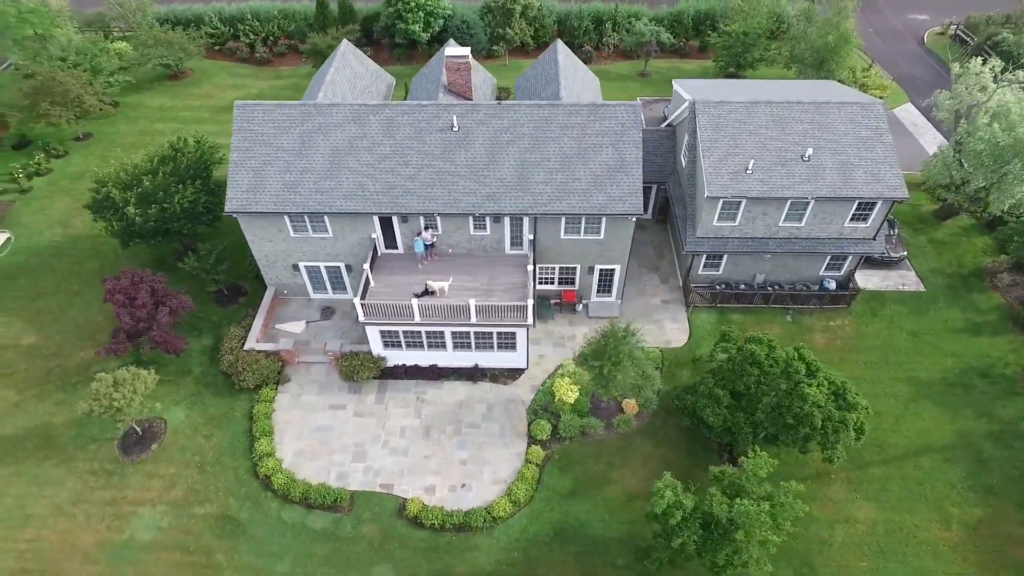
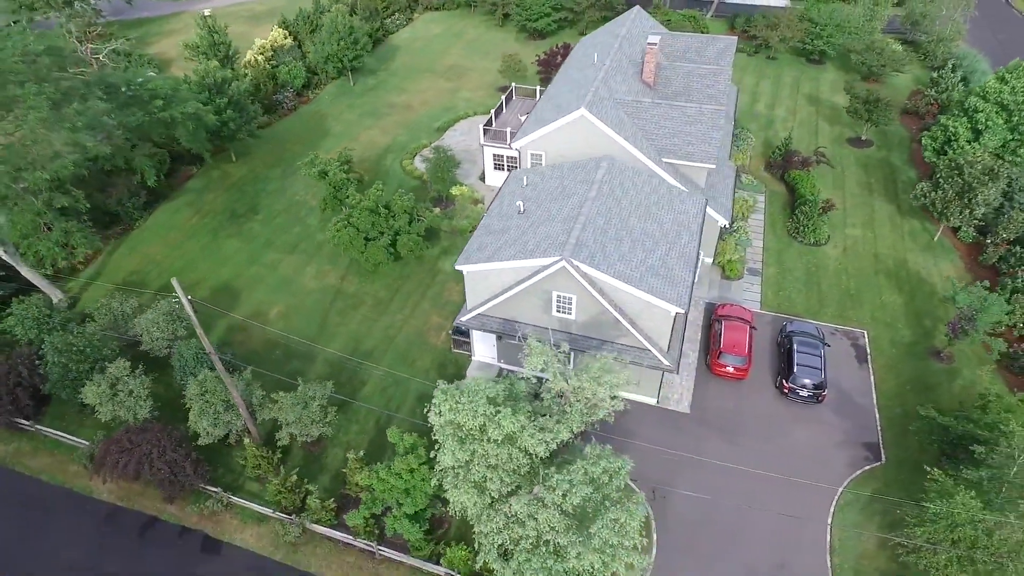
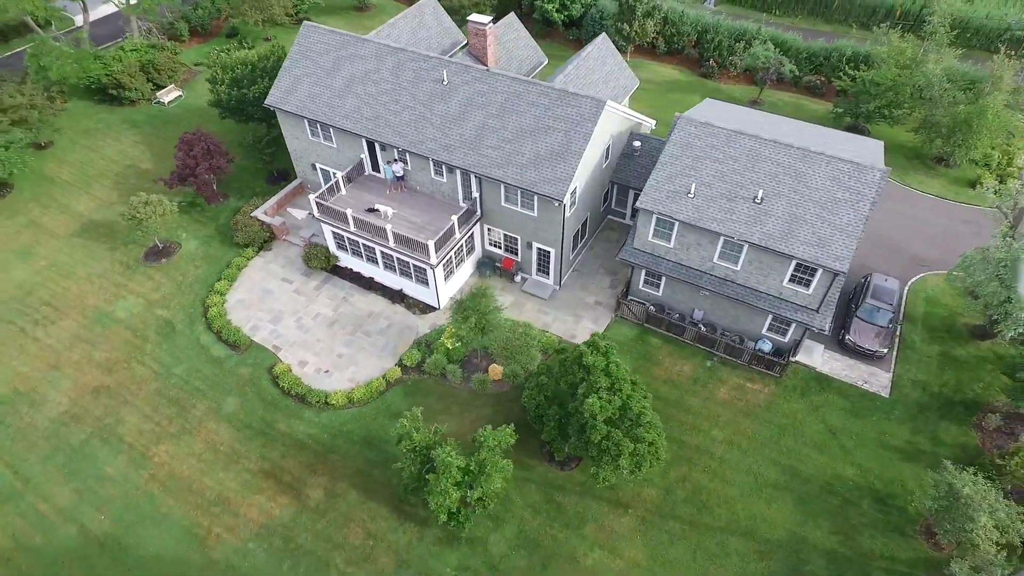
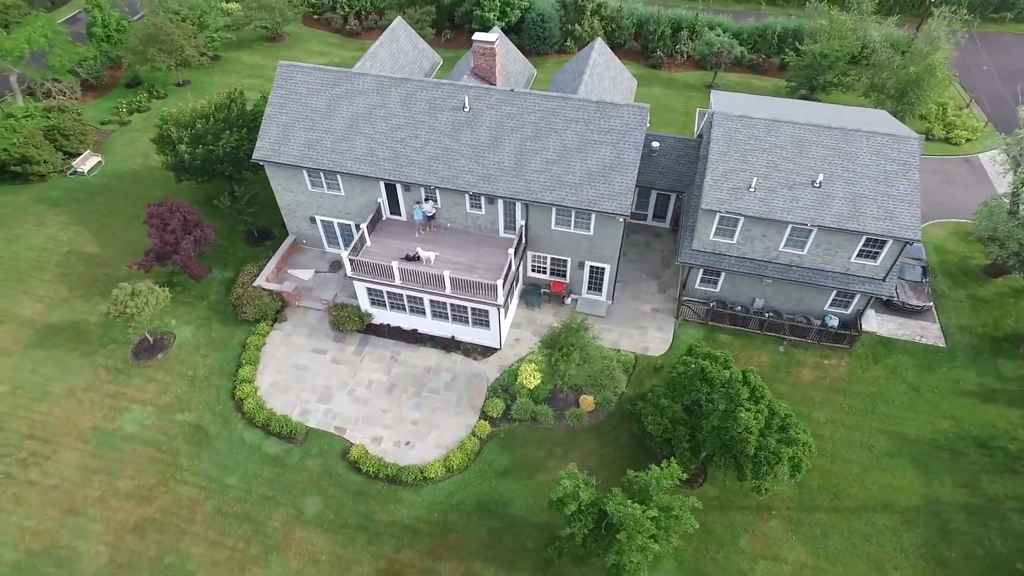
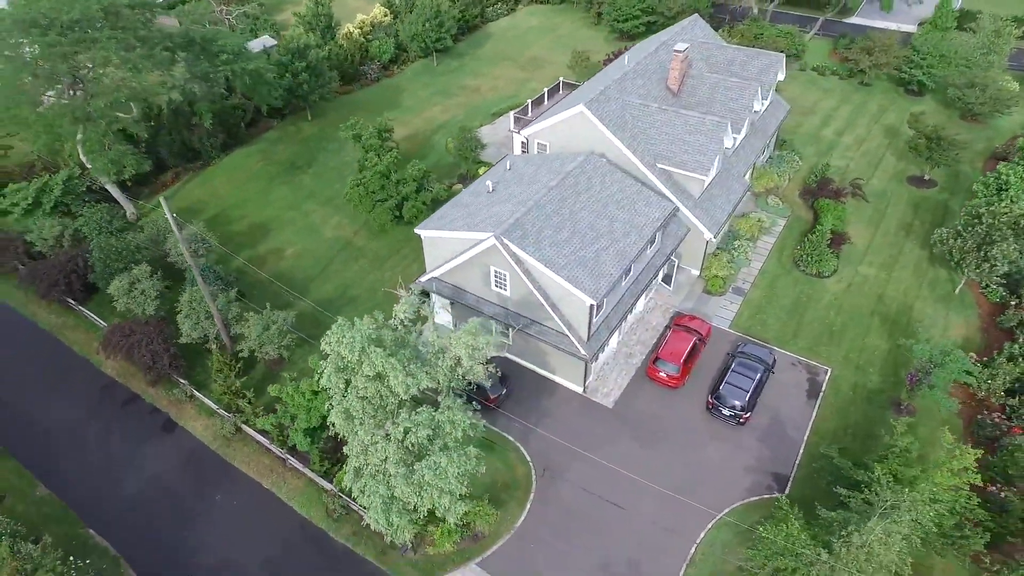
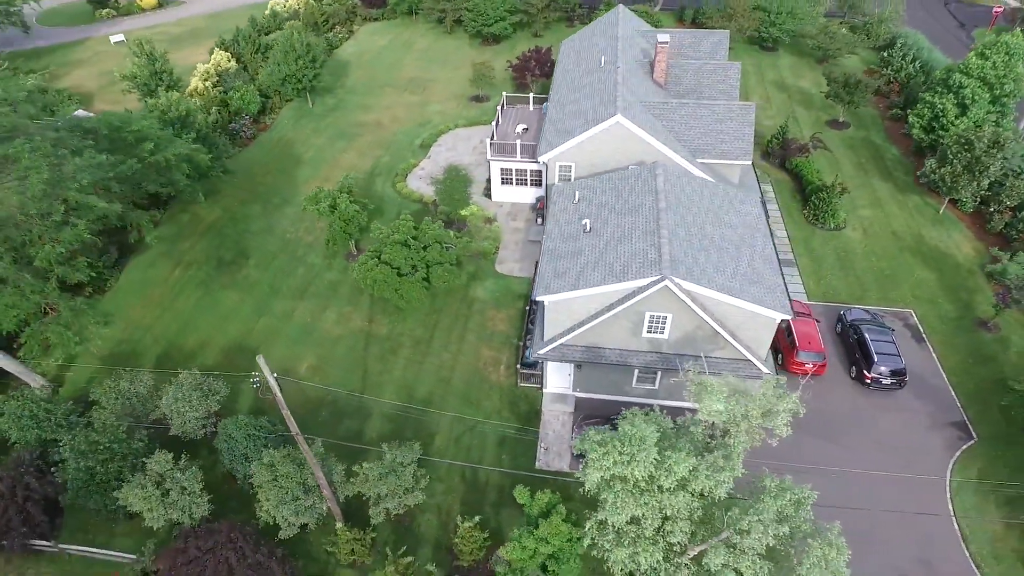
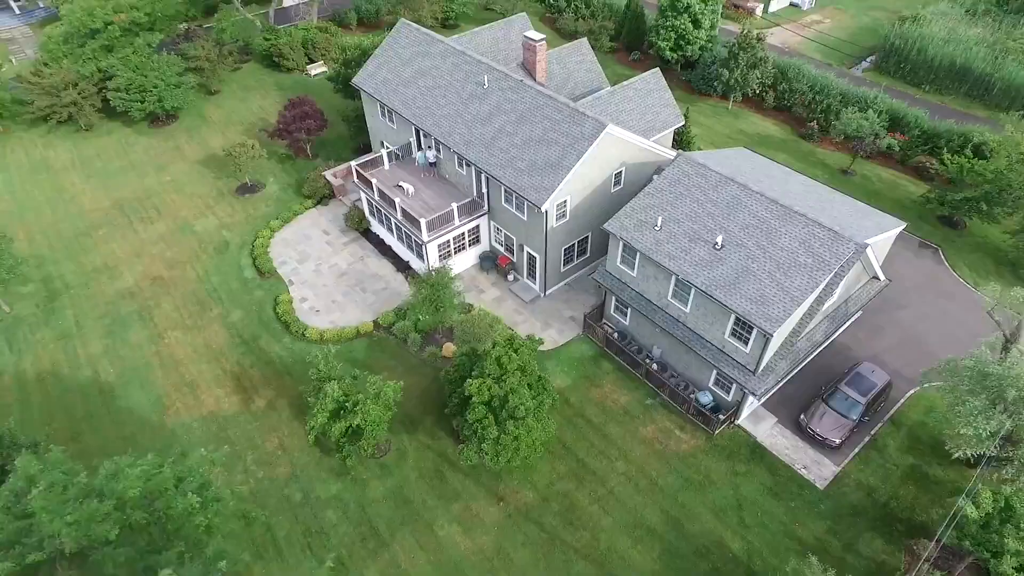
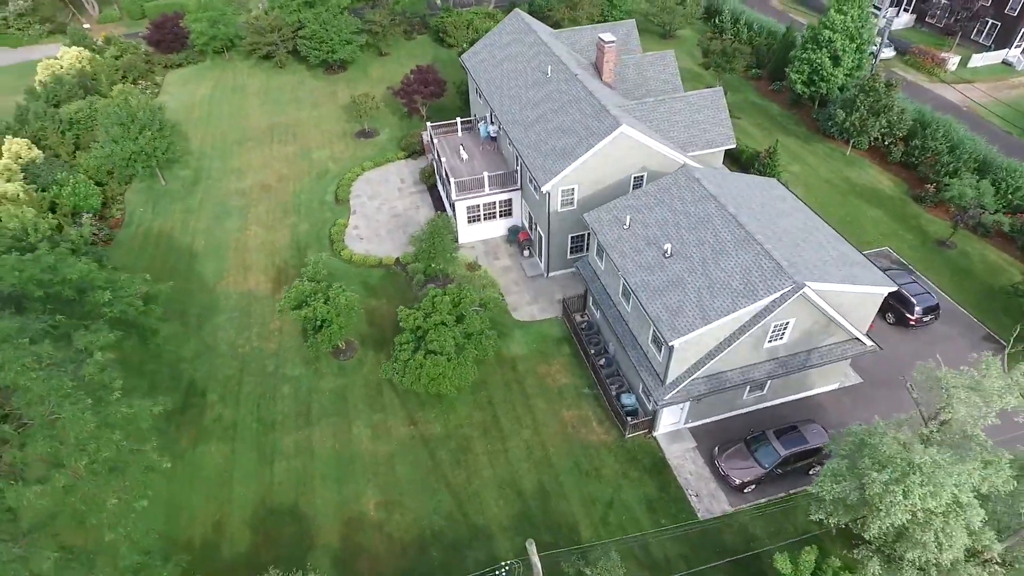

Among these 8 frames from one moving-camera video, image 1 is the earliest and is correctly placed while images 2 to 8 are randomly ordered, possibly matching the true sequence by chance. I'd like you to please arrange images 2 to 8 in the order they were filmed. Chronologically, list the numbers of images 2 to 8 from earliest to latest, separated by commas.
4, 3, 7, 8, 6, 2, 5
